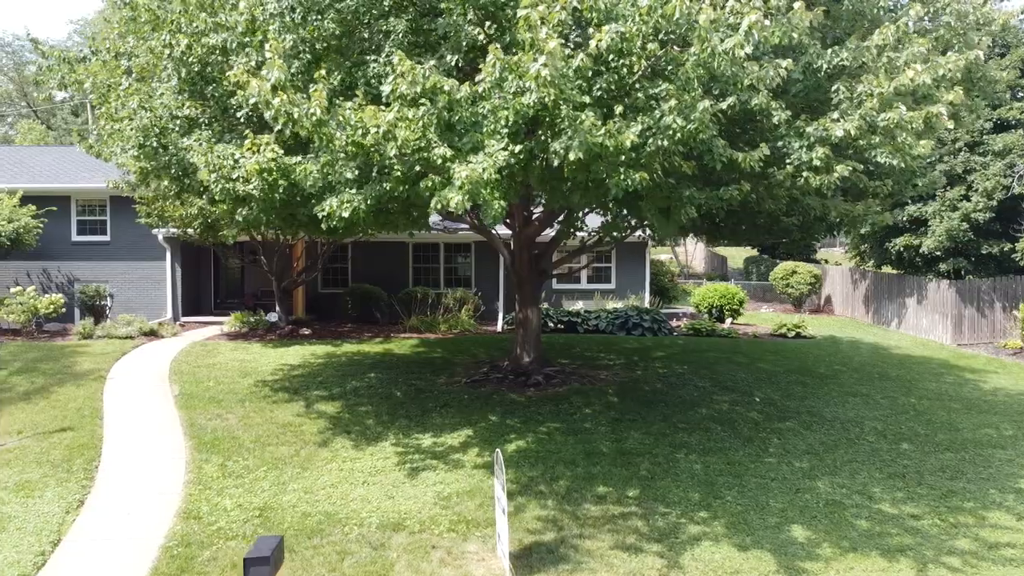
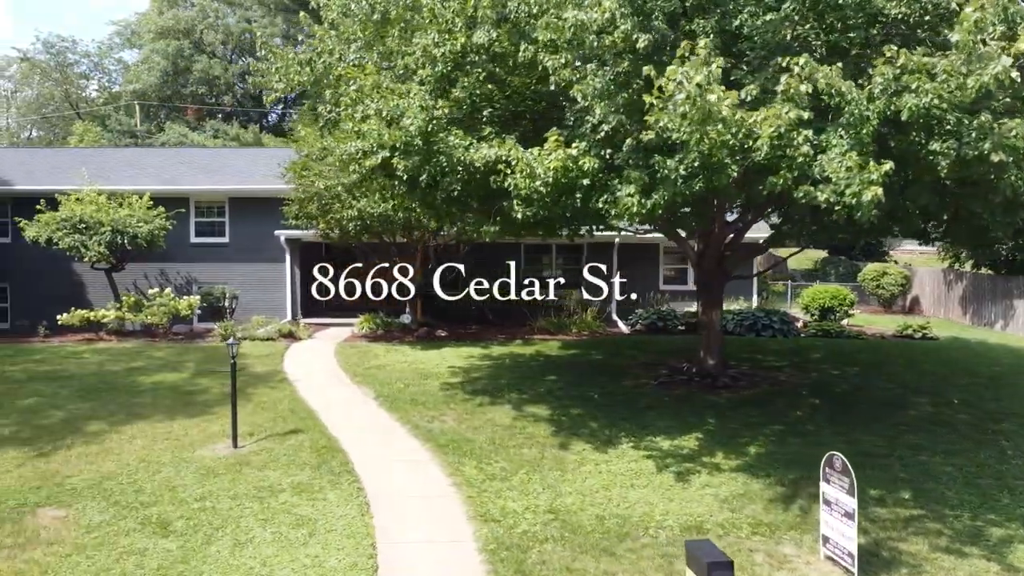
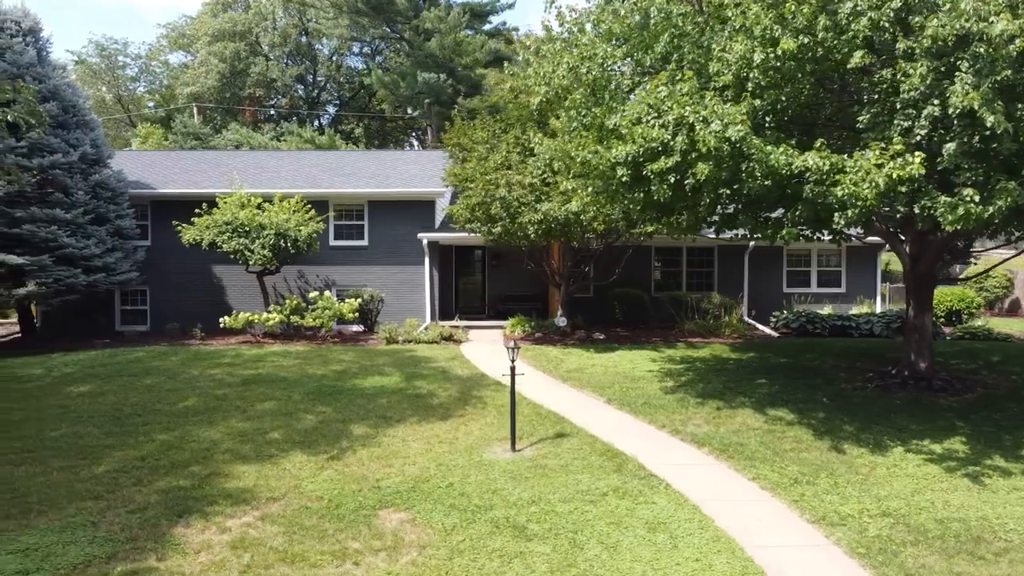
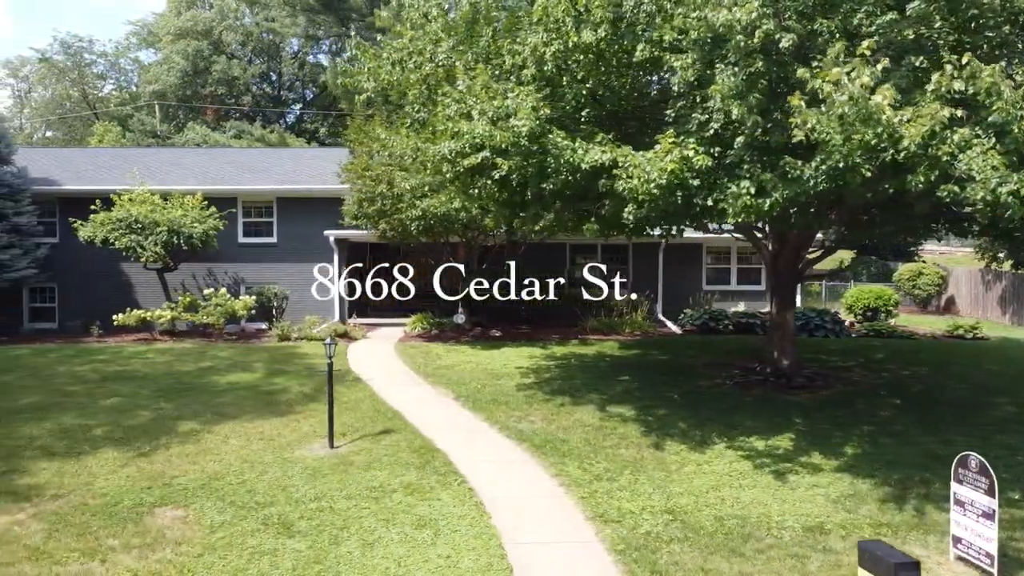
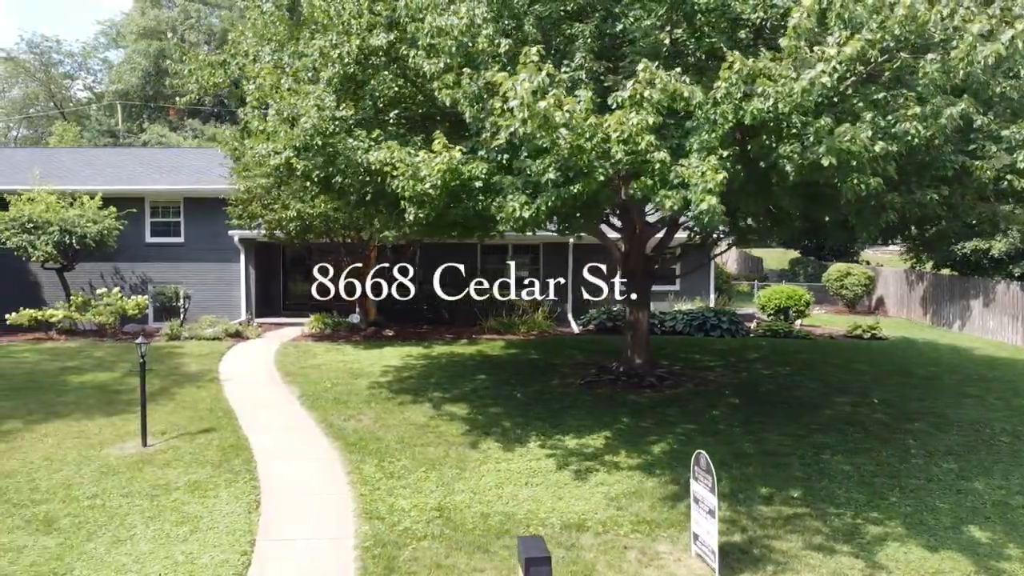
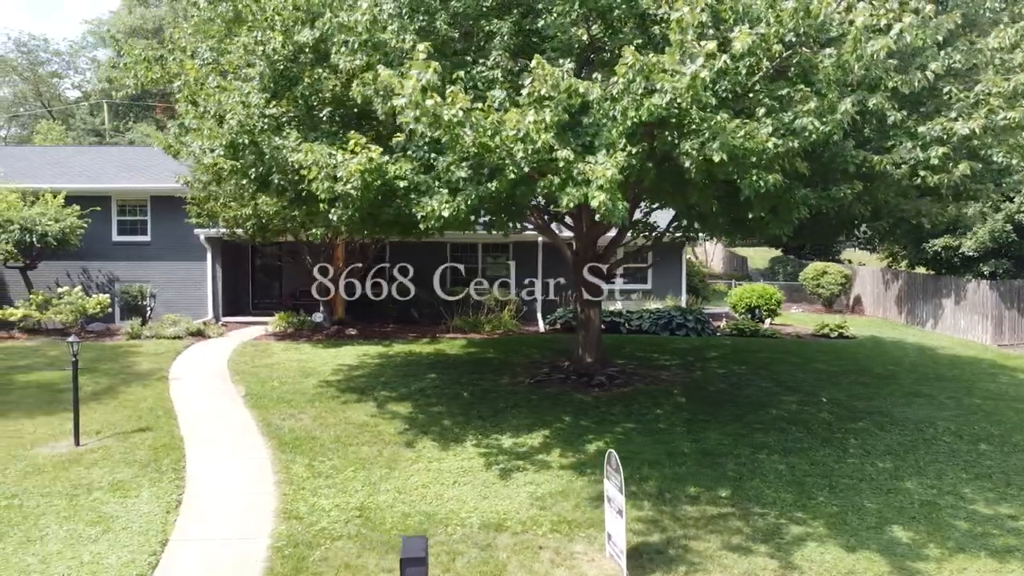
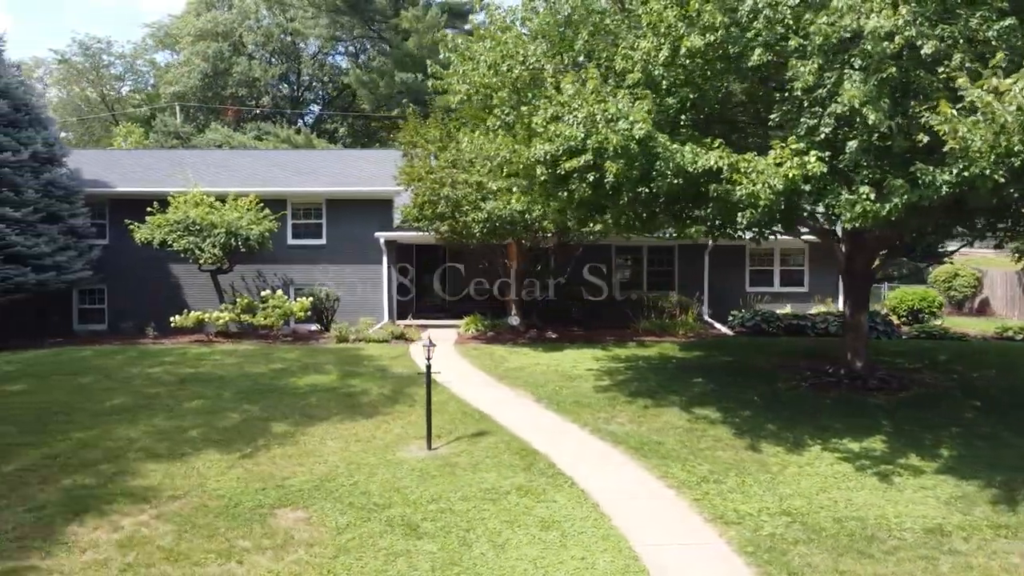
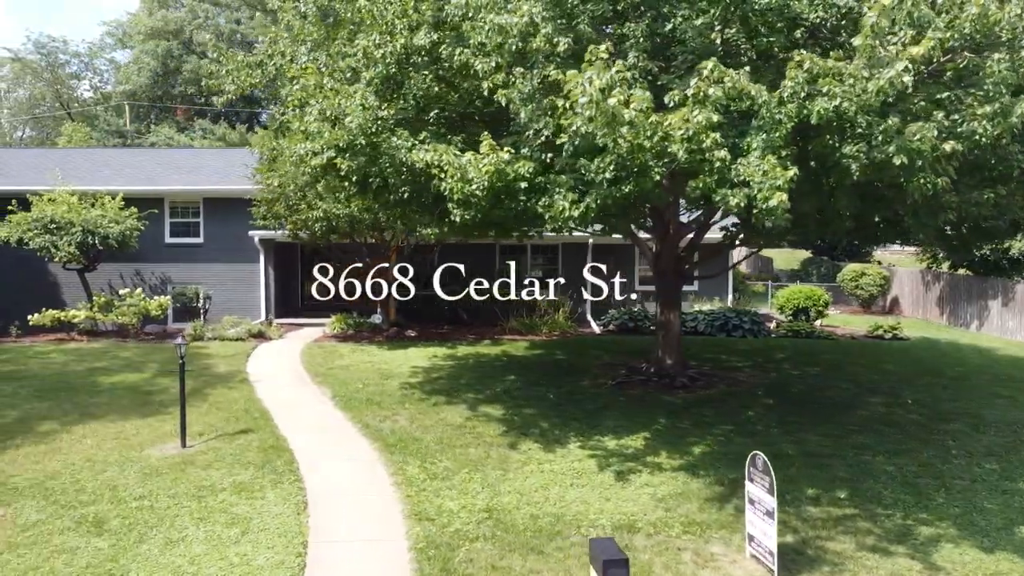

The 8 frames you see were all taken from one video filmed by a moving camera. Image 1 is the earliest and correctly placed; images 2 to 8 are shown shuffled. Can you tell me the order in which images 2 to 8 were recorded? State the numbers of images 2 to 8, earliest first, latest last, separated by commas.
6, 5, 8, 2, 4, 7, 3
